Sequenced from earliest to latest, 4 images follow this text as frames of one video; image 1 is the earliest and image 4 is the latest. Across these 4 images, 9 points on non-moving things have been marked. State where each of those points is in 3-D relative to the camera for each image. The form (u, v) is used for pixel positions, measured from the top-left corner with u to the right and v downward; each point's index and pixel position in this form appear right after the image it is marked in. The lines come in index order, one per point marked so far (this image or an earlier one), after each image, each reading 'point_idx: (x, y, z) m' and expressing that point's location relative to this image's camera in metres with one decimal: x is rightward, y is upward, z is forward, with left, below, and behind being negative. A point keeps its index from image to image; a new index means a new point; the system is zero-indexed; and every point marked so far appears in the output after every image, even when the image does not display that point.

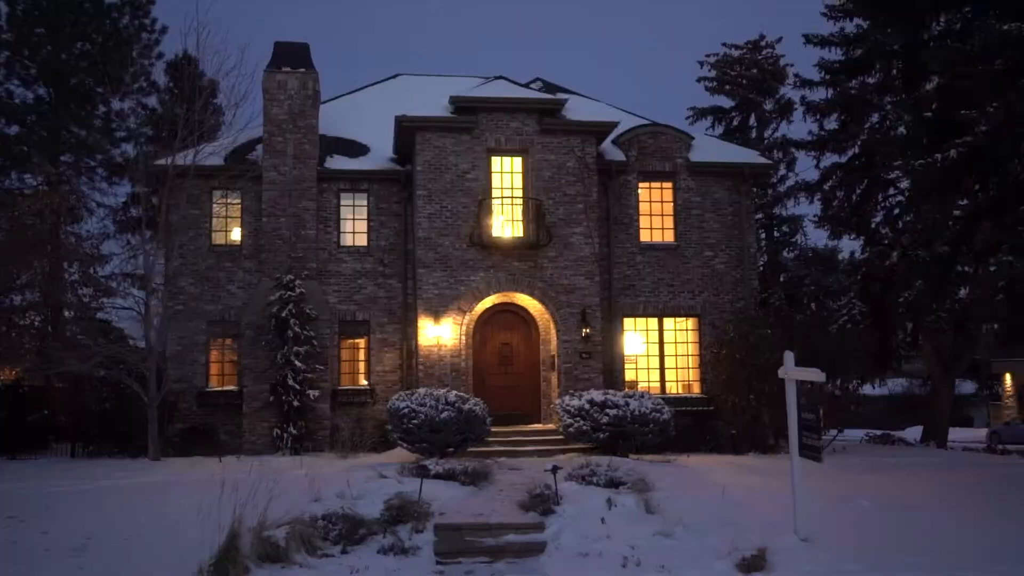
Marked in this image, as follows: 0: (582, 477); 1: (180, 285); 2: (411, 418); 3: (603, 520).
0: (+0.8, -2.3, +10.9) m
1: (-7.2, +0.1, +19.3) m
2: (-1.6, -2.1, +14.5) m
3: (+0.9, -2.3, +8.9) m
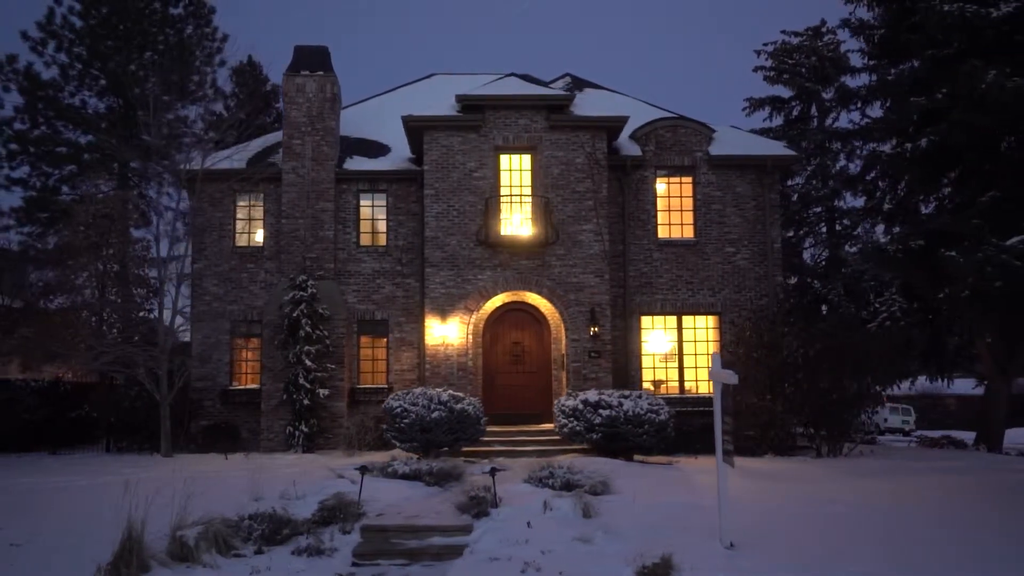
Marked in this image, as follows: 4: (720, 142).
0: (+0.3, -2.3, +10.7) m
1: (-6.9, 0.0, +19.8) m
2: (-1.8, -2.1, +14.6) m
3: (+0.2, -2.3, +8.7) m
4: (+4.7, +3.3, +19.9) m
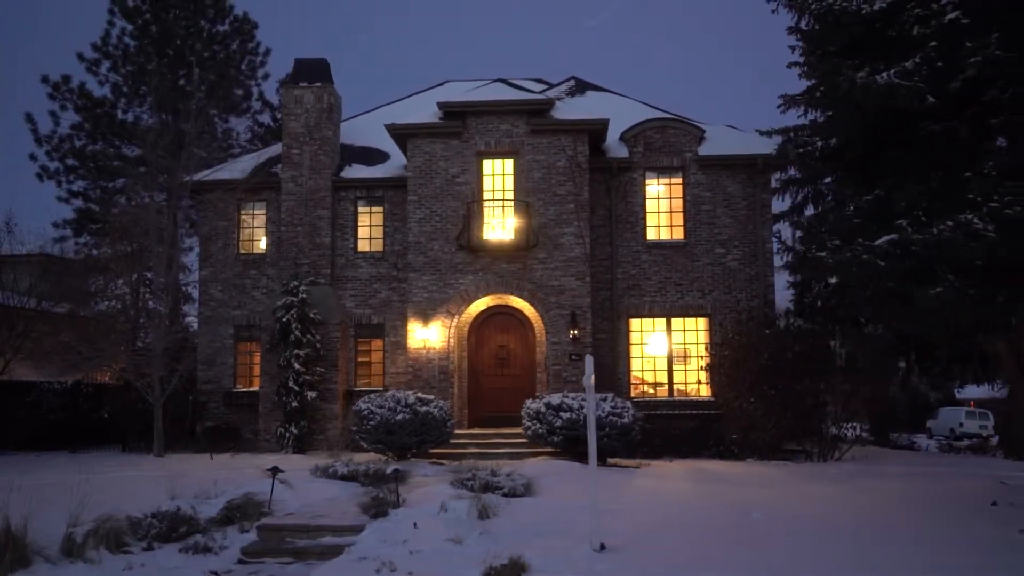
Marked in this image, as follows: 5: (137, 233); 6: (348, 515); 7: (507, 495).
0: (-0.6, -2.4, +10.9) m
1: (-7.0, -0.1, +20.6) m
2: (-2.4, -2.2, +14.9) m
3: (-1.0, -2.4, +8.9) m
4: (+4.5, +3.3, +19.7) m
5: (-8.2, +1.2, +19.4) m
6: (-1.8, -2.5, +9.5) m
7: (-0.1, -2.4, +10.3) m
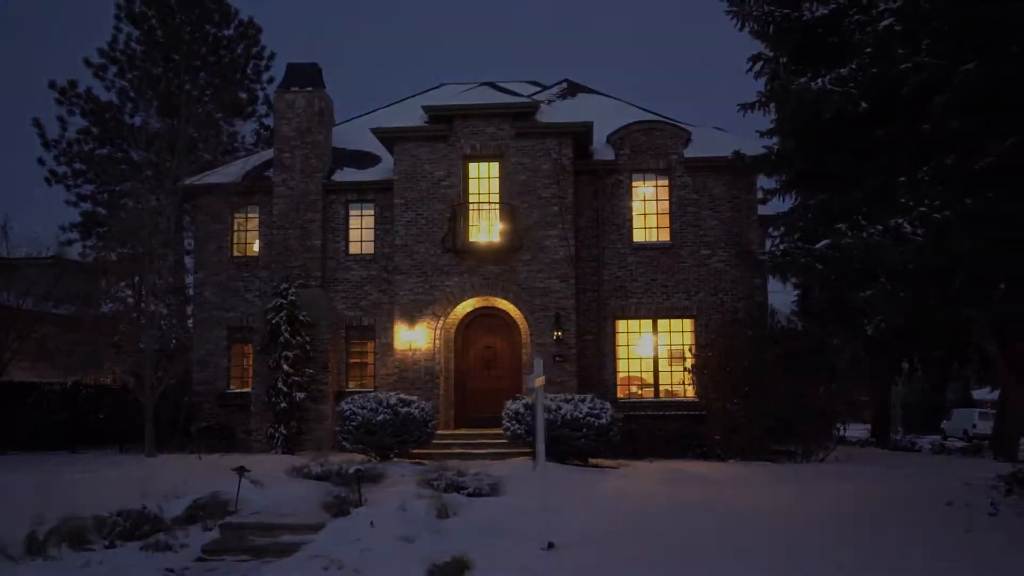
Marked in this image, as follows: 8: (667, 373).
0: (-1.1, -2.4, +11.0) m
1: (-7.3, -0.2, +20.9) m
2: (-2.8, -2.3, +15.1) m
3: (-1.4, -2.4, +9.1) m
4: (+4.2, +3.2, +19.8) m
5: (-8.5, +1.2, +19.8) m
6: (-2.2, -2.5, +9.7) m
7: (-0.5, -2.5, +10.5) m
8: (+3.3, -1.8, +18.9) m
